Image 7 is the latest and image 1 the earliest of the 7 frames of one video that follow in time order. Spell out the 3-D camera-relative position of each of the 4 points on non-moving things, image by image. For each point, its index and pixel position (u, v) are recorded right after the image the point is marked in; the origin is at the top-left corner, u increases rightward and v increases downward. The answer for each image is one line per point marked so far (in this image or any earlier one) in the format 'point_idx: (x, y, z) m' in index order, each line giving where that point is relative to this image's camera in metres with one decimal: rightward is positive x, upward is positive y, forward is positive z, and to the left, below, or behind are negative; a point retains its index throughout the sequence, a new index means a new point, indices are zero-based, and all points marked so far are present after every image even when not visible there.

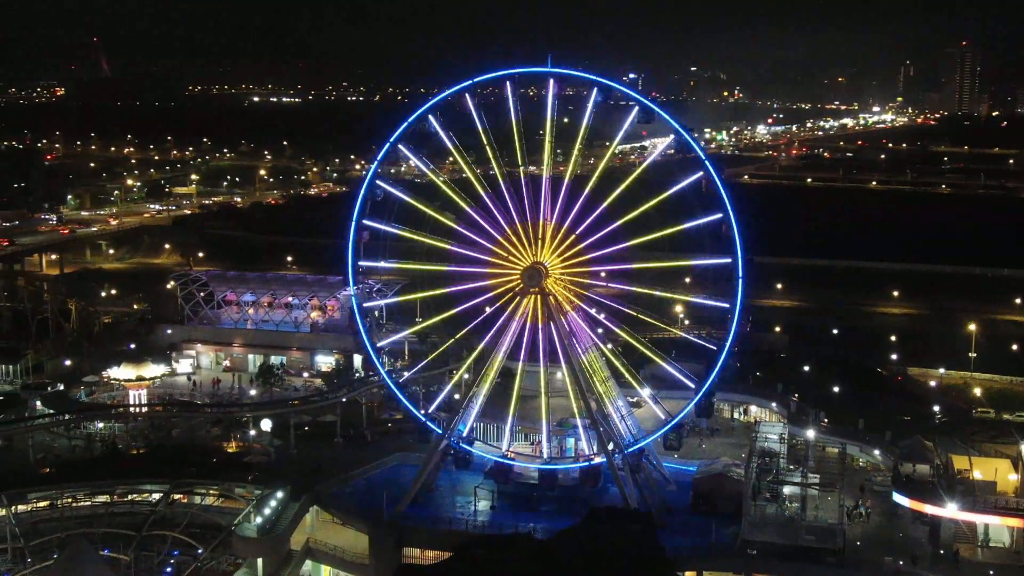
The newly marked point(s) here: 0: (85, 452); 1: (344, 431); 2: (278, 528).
0: (-7.5, -2.9, +17.1) m
1: (-3.1, -2.7, +18.1) m
2: (-3.2, -3.3, +13.2) m
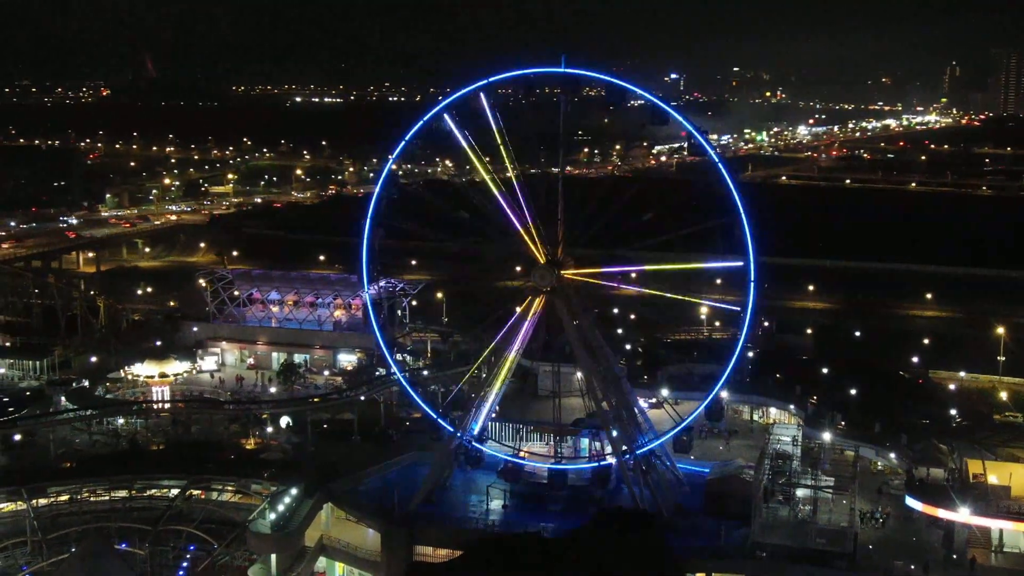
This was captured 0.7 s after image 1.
0: (-7.2, -2.8, +17.3) m
1: (-2.8, -2.6, +18.2) m
2: (-3.0, -3.2, +13.3) m
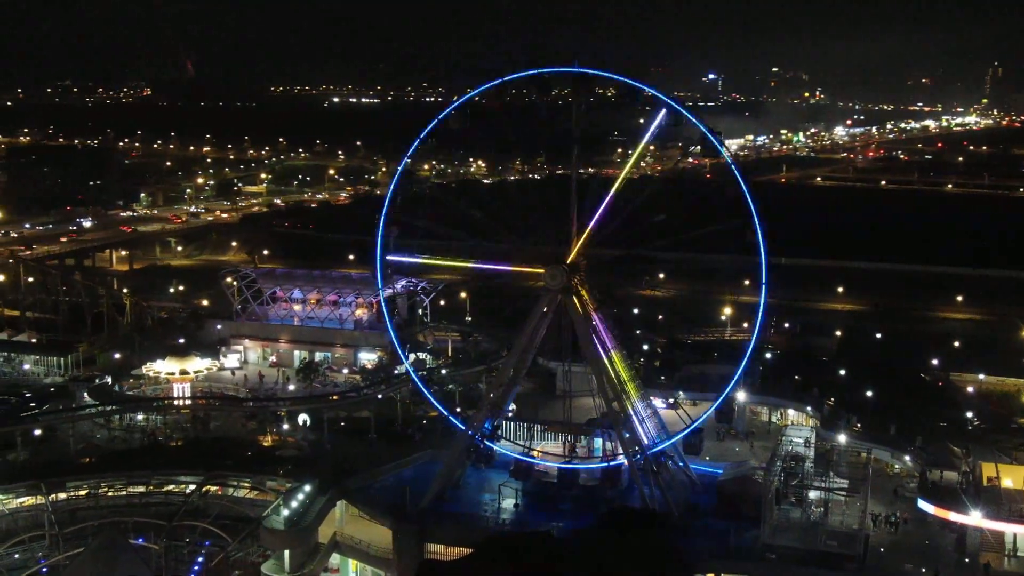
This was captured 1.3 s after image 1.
0: (-7.0, -2.8, +17.5) m
1: (-2.5, -2.6, +18.2) m
2: (-2.9, -3.2, +13.4) m
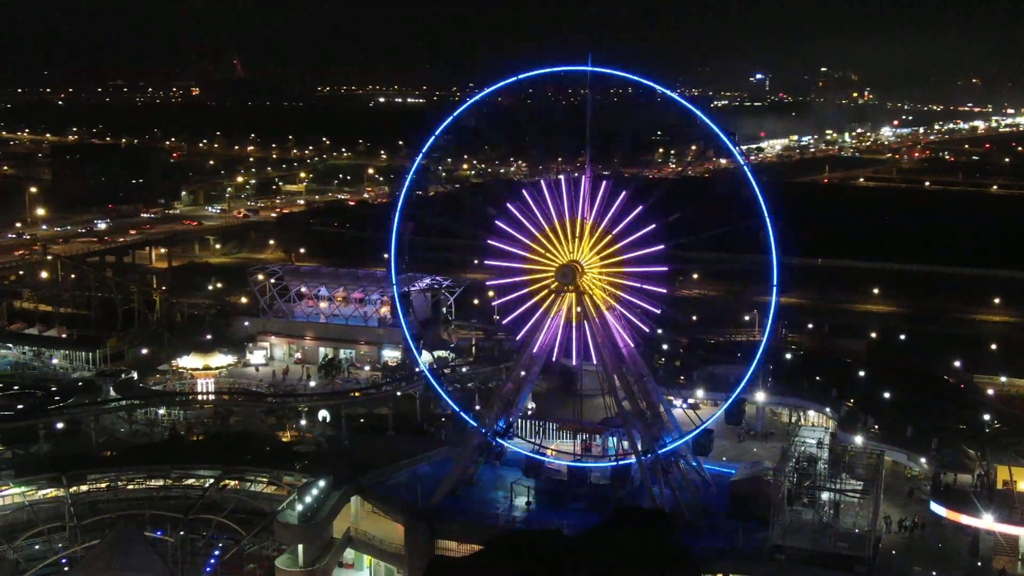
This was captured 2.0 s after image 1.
0: (-6.7, -2.7, +17.8) m
1: (-2.2, -2.6, +18.3) m
2: (-2.7, -3.2, +13.5) m
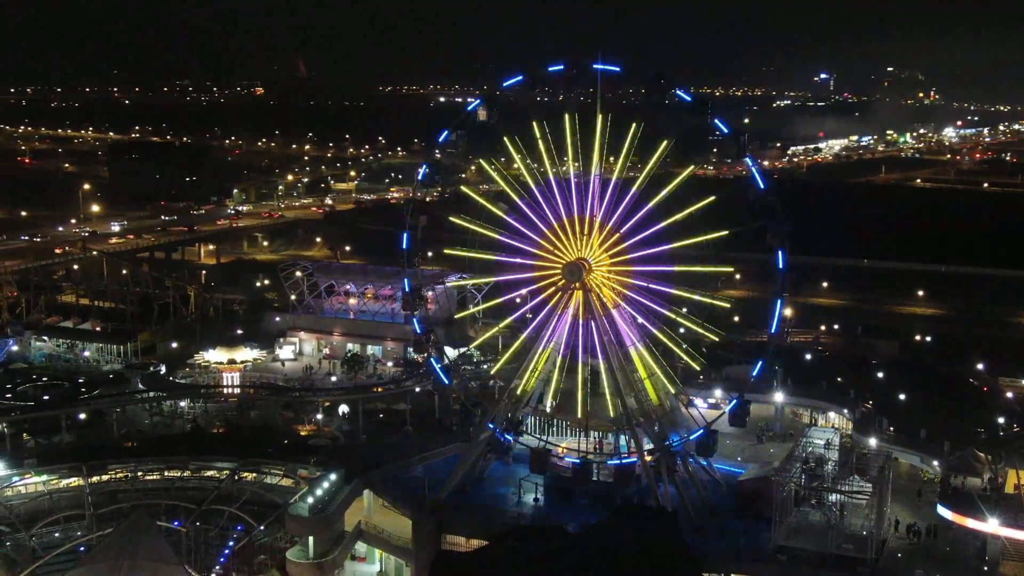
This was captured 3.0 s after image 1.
0: (-6.4, -2.6, +18.1) m
1: (-1.9, -2.5, +18.5) m
2: (-2.6, -3.1, +13.7) m
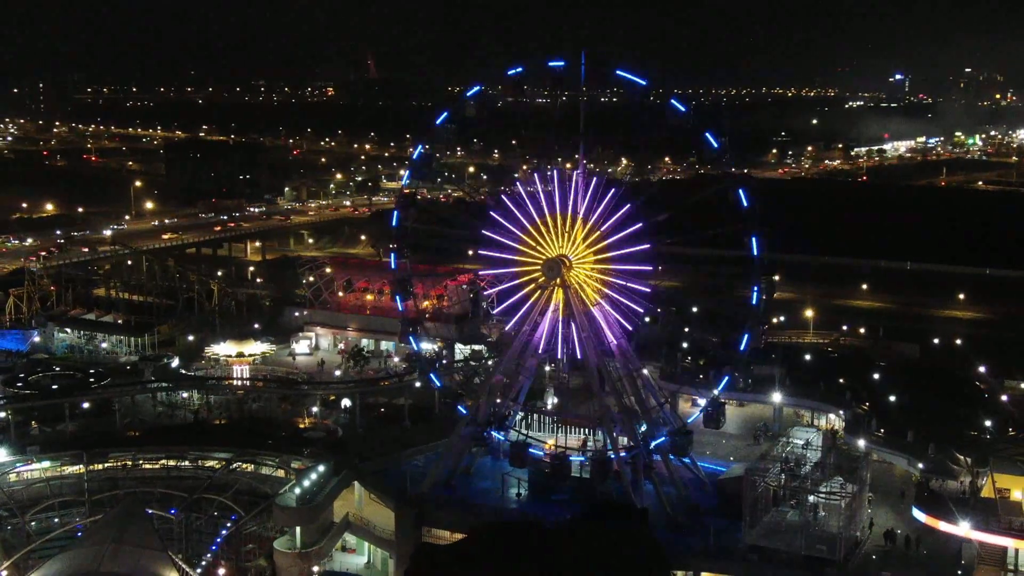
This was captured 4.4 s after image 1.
0: (-6.4, -2.5, +18.4) m
1: (-1.9, -2.4, +18.6) m
2: (-2.8, -3.0, +13.8) m
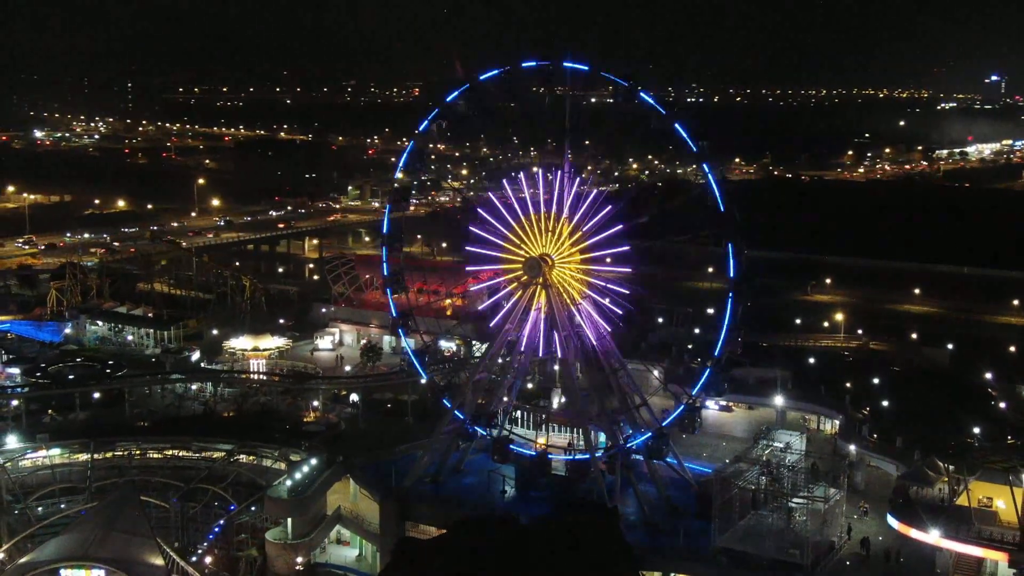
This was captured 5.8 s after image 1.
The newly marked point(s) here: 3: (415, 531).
0: (-6.4, -2.4, +18.7) m
1: (-1.9, -2.4, +18.8) m
2: (-3.0, -2.9, +14.1) m
3: (-1.3, -3.3, +13.1) m
